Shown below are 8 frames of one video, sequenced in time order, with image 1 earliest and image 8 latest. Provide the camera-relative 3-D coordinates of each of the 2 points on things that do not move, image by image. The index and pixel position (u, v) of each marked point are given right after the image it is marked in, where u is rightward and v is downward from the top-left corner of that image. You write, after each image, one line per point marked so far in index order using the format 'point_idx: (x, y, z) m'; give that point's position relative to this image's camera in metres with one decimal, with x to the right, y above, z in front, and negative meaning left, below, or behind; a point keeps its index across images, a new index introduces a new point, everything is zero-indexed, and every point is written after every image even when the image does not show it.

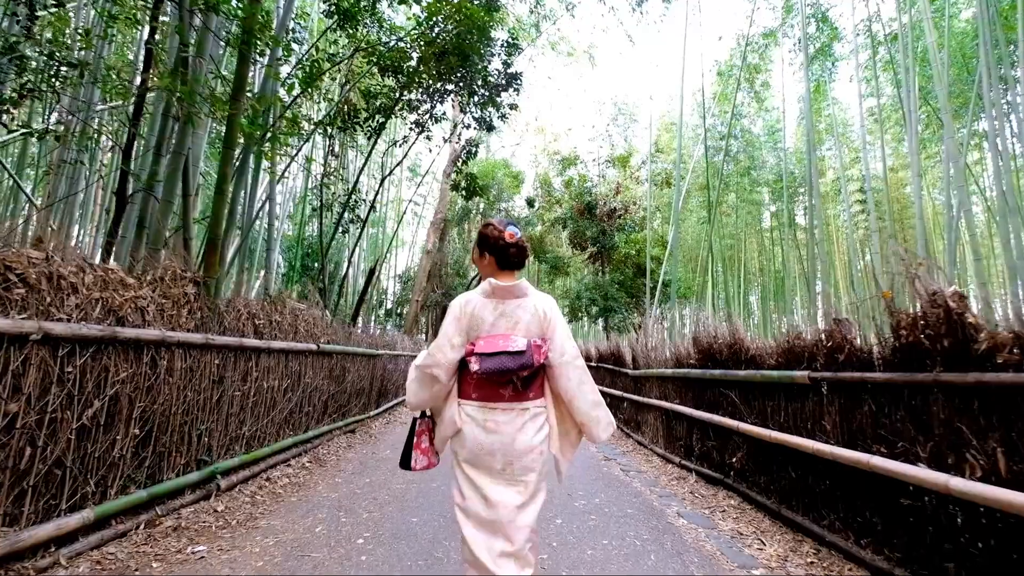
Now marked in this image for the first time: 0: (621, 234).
0: (+3.3, +1.6, +14.2) m
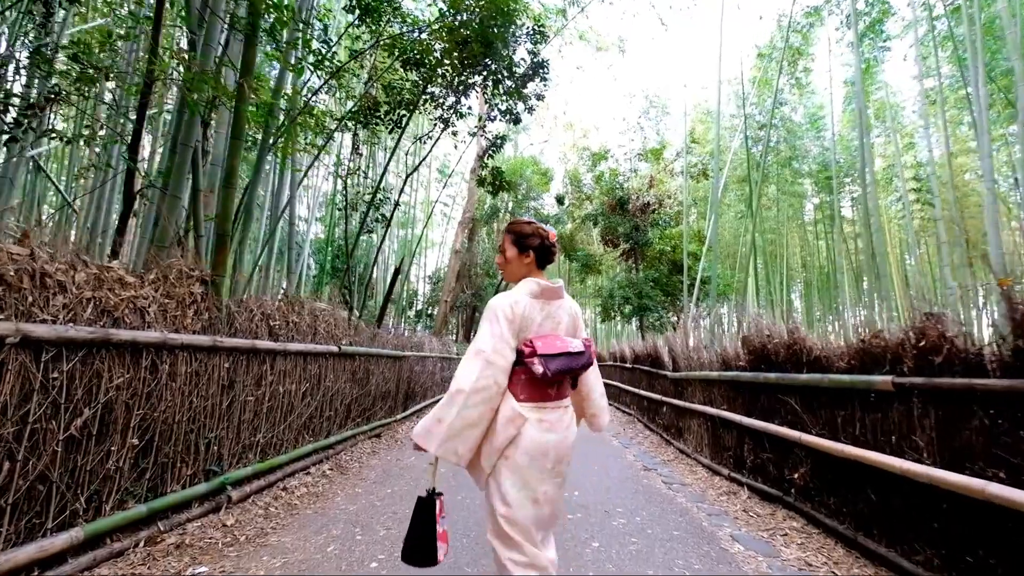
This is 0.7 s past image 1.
0: (+4.2, +1.7, +13.6) m
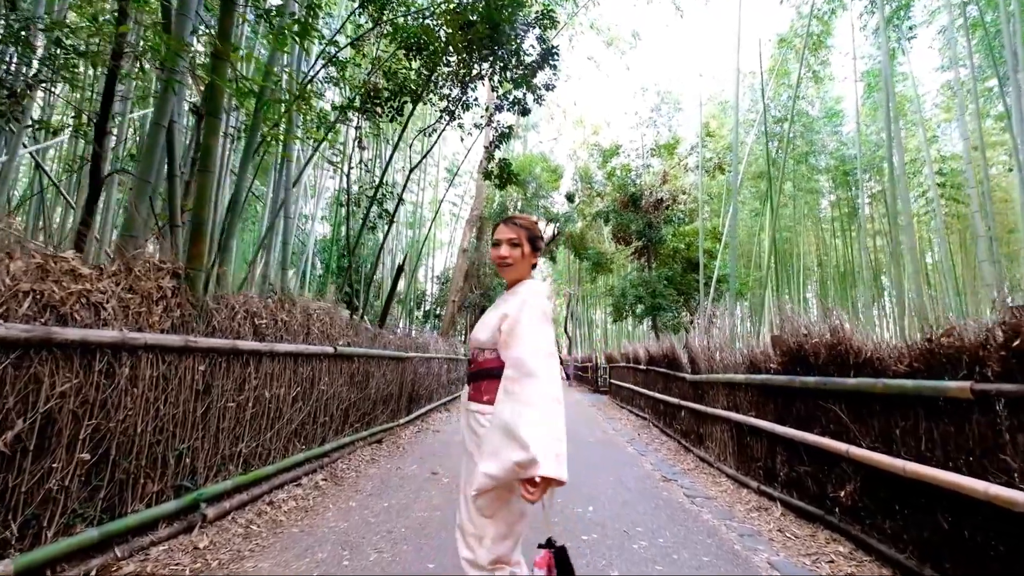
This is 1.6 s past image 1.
0: (+4.5, +1.7, +13.2) m
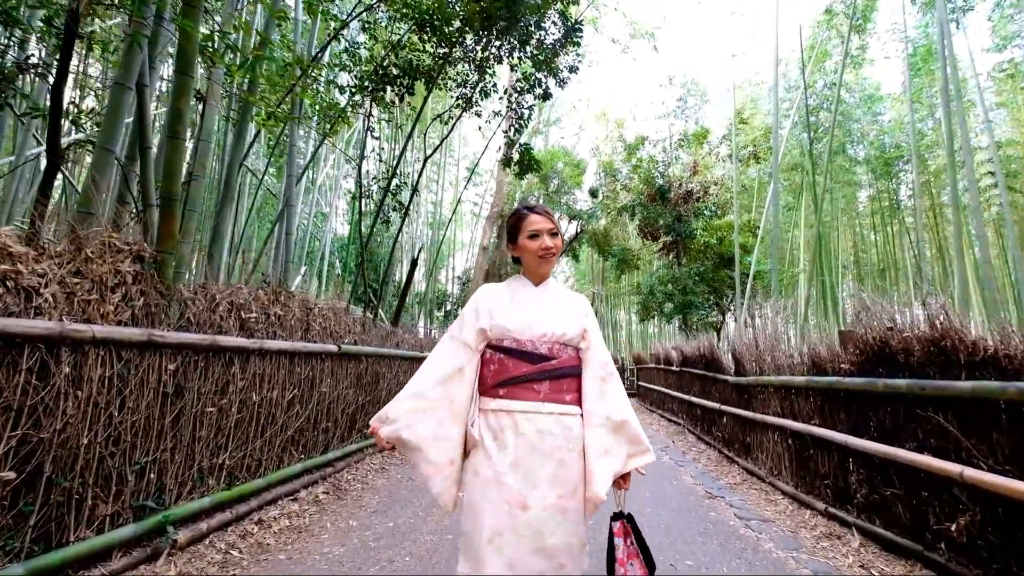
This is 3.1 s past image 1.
0: (+5.0, +1.8, +12.4) m
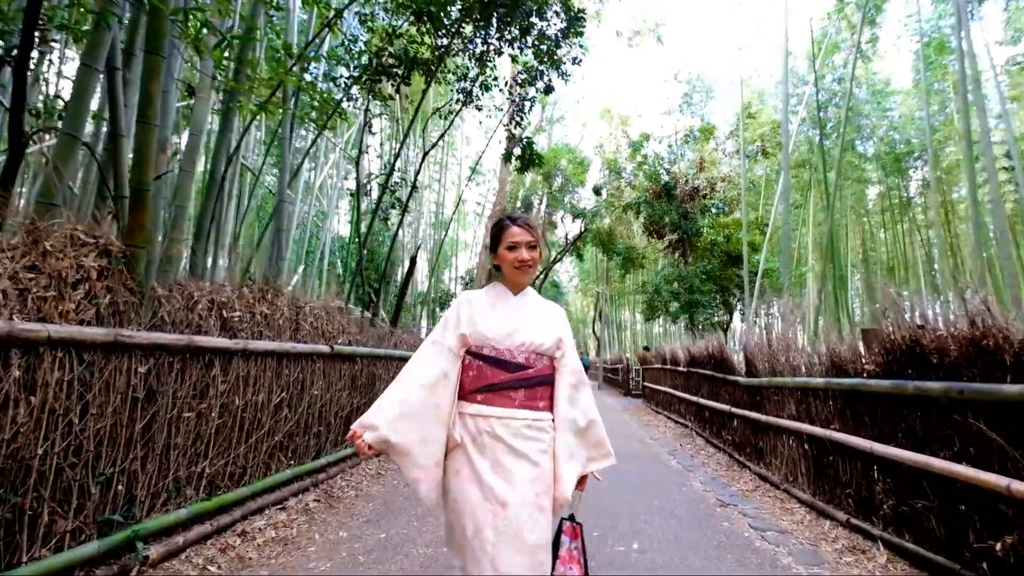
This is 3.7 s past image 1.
0: (+5.1, +1.9, +12.2) m
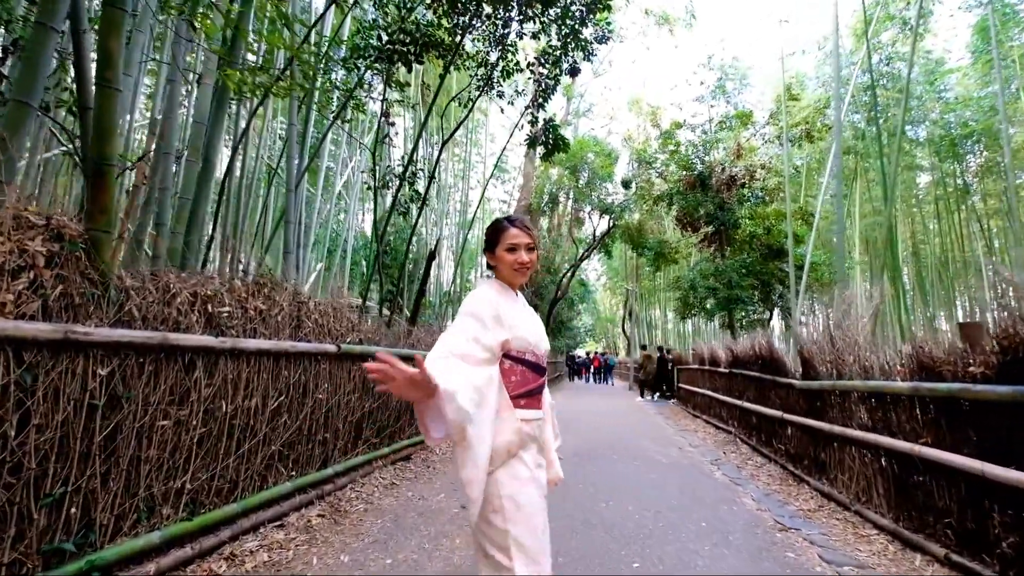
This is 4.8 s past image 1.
0: (+5.7, +2.0, +11.4) m
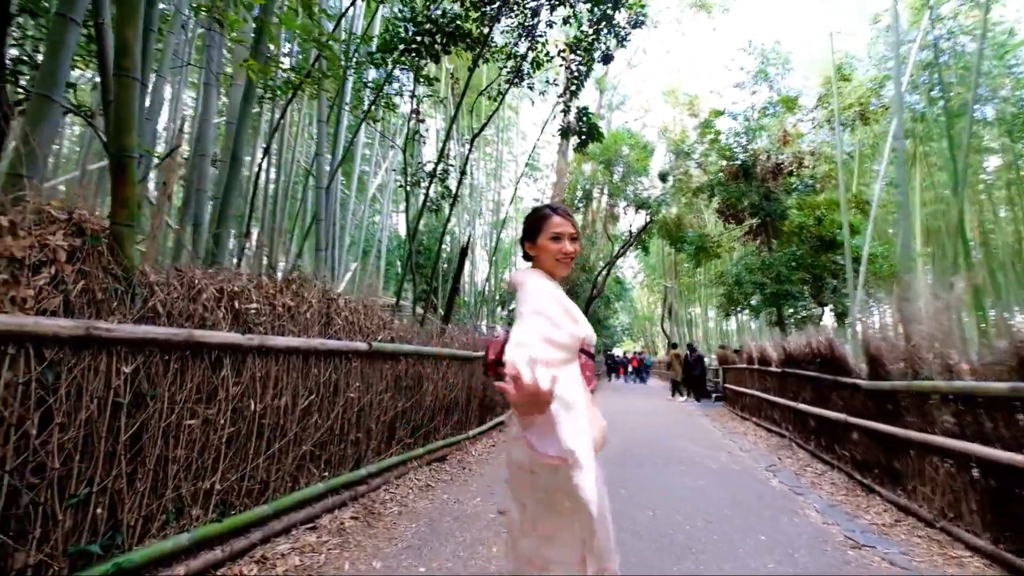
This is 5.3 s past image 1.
0: (+6.5, +2.1, +10.8) m
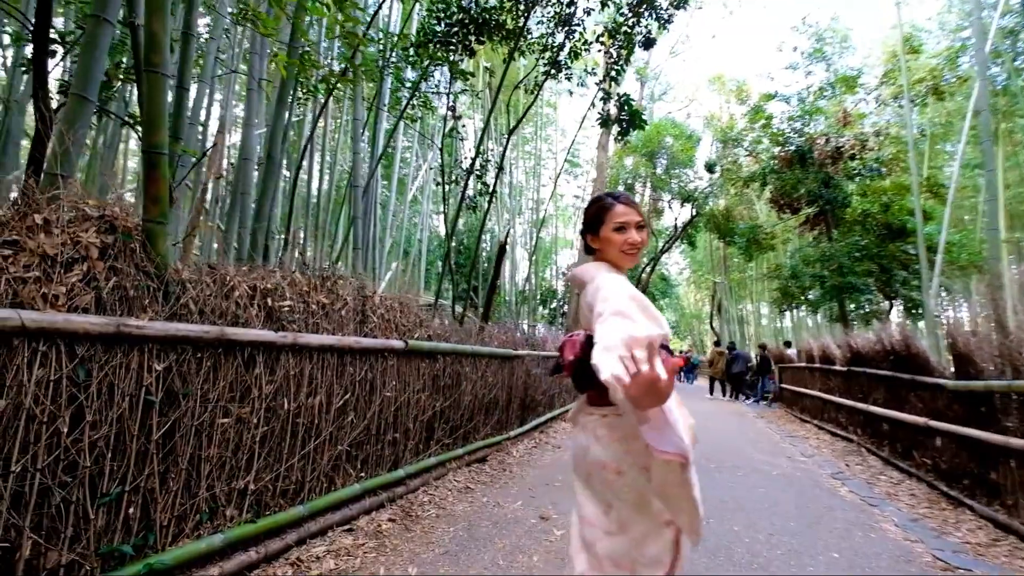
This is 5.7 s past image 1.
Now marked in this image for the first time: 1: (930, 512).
0: (+7.4, +2.3, +10.0) m
1: (+3.1, -1.7, +3.5) m
